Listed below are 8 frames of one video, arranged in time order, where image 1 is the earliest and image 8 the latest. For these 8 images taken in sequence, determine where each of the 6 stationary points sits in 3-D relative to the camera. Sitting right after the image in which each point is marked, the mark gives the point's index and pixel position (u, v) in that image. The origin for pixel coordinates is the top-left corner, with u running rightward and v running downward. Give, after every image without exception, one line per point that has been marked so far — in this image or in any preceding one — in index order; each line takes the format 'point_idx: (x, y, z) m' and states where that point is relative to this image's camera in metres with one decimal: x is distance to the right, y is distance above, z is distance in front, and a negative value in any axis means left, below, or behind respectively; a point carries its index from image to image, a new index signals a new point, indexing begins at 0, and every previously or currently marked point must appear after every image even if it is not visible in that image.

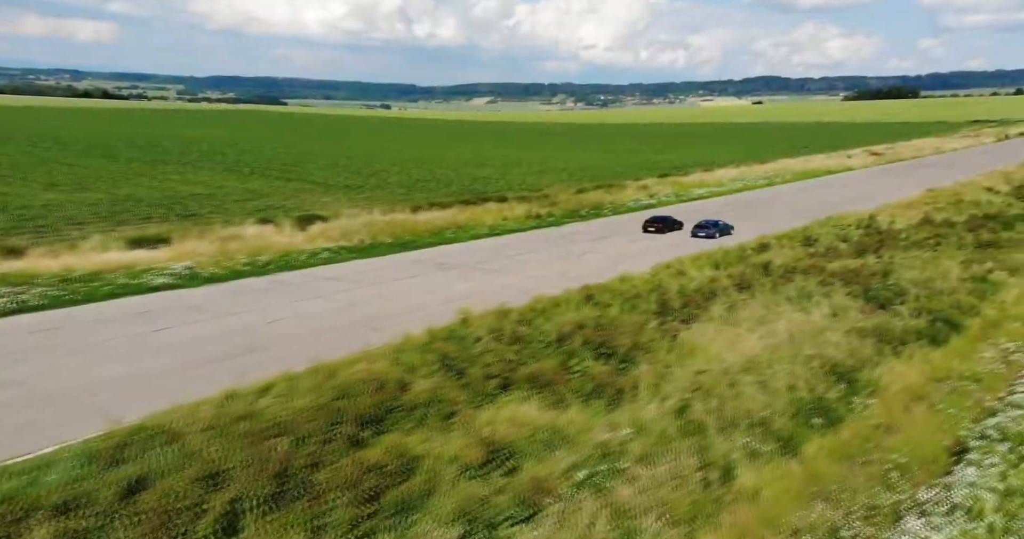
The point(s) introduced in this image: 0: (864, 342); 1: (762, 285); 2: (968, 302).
0: (+3.6, -0.7, +7.9) m
1: (+3.7, -0.2, +11.6) m
2: (+5.8, -0.4, +9.9) m
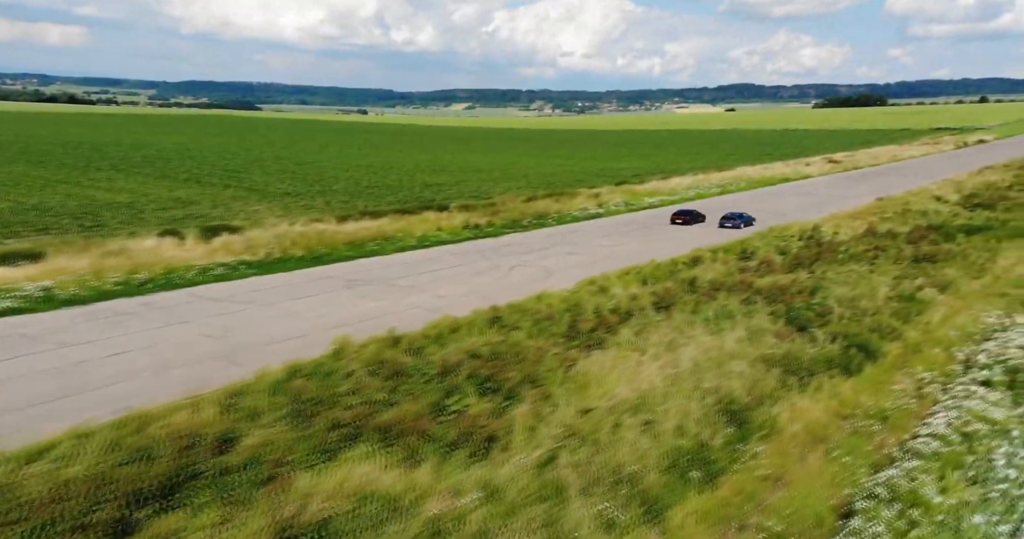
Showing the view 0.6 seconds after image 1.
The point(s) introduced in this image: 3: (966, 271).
0: (+2.5, -0.9, +7.3) m
1: (+2.4, -0.5, +11.1) m
2: (+4.6, -0.7, +9.4) m
3: (+8.5, 0.0, +14.6) m
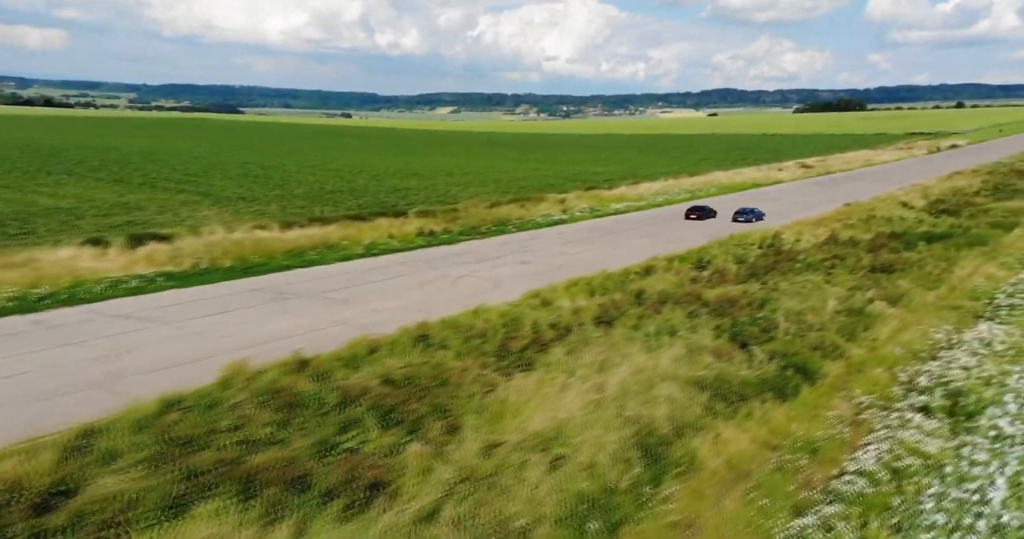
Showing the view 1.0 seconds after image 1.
0: (+1.7, -1.1, +6.9) m
1: (+1.6, -0.6, +10.6) m
2: (+3.8, -0.9, +9.1) m
3: (+7.5, -0.2, +14.4) m
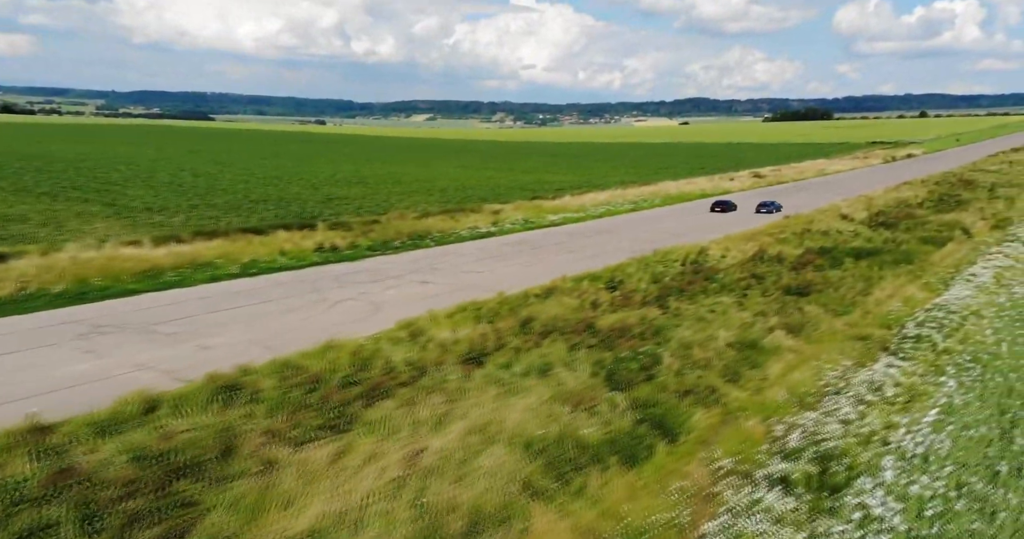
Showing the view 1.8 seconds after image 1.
0: (+0.2, -1.4, +5.8) m
1: (-0.2, -1.0, +9.5) m
2: (+2.1, -1.2, +8.1) m
3: (+5.6, -0.6, +13.6) m
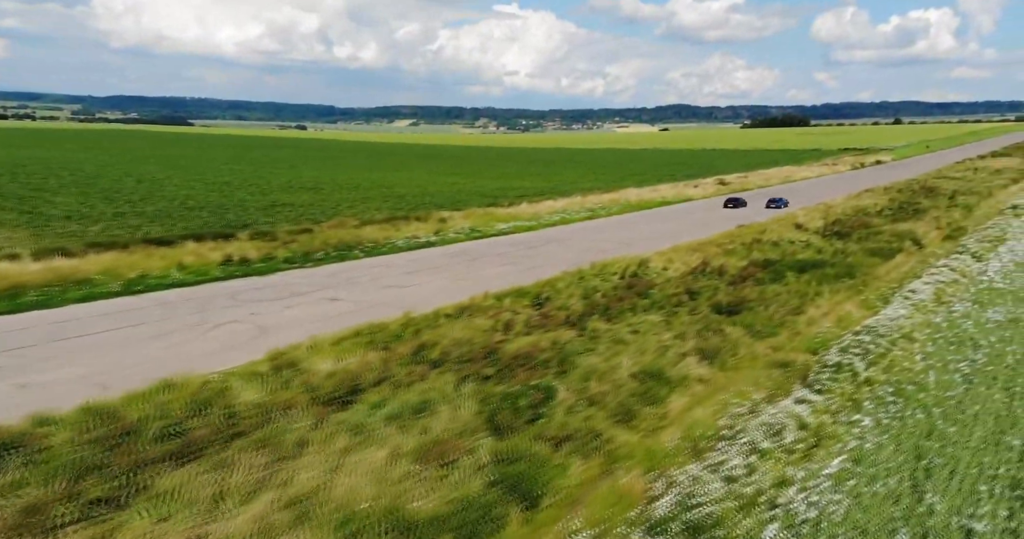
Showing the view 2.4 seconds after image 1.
0: (-1.0, -1.7, +4.8) m
1: (-1.5, -1.3, +8.5) m
2: (+0.8, -1.5, +7.2) m
3: (+4.1, -1.0, +12.9) m
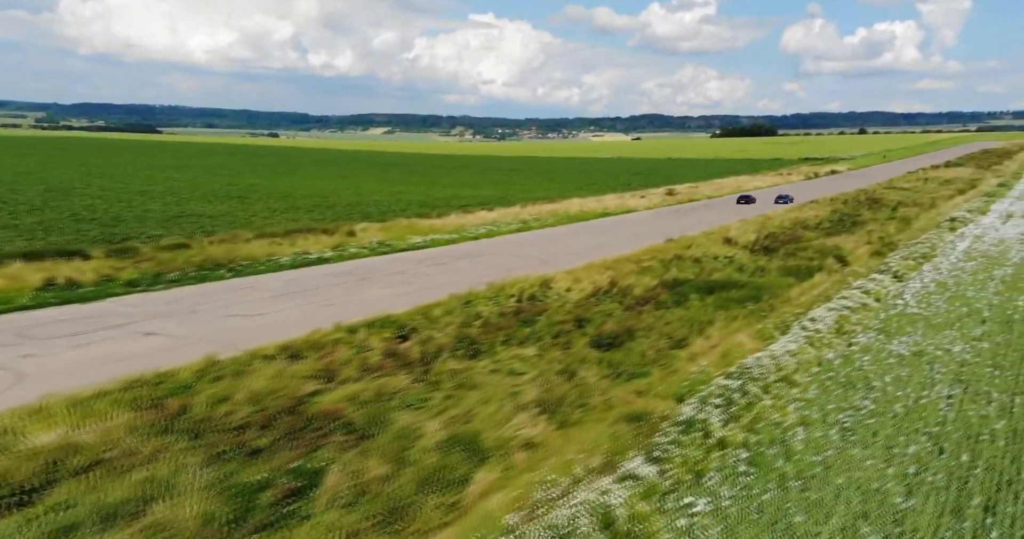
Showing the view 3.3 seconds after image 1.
0: (-2.9, -2.1, +3.0) m
1: (-3.6, -1.7, +6.7) m
2: (-1.2, -1.9, +5.5) m
3: (+1.7, -1.5, +11.4) m
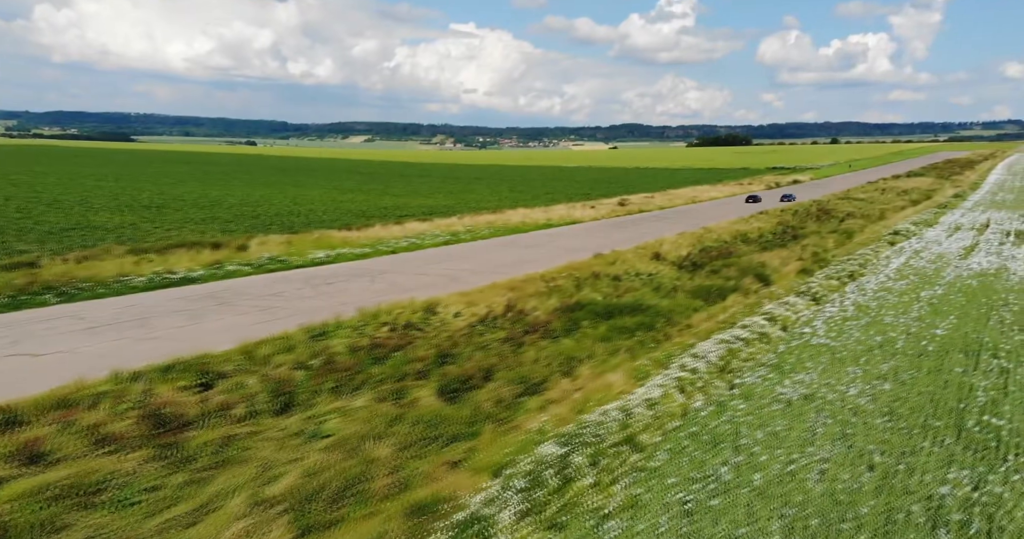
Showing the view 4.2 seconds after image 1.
0: (-4.9, -2.5, +0.9) m
1: (-5.8, -2.1, +4.5) m
2: (-3.4, -2.3, +3.4) m
3: (-0.8, -2.0, +9.5) m
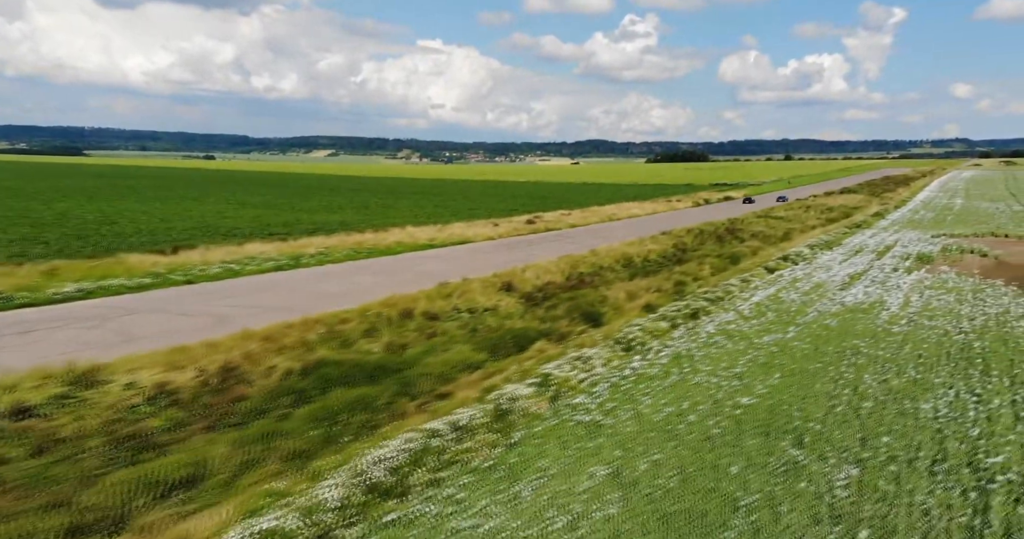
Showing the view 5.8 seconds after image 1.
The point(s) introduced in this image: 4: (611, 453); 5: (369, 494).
0: (-9.1, -3.2, -4.1) m
1: (-10.3, -3.0, -0.6) m
2: (-7.8, -3.2, -1.4) m
3: (-5.8, -2.9, +4.8) m
4: (+1.7, -3.0, +12.8) m
5: (-1.7, -2.8, +9.9) m
